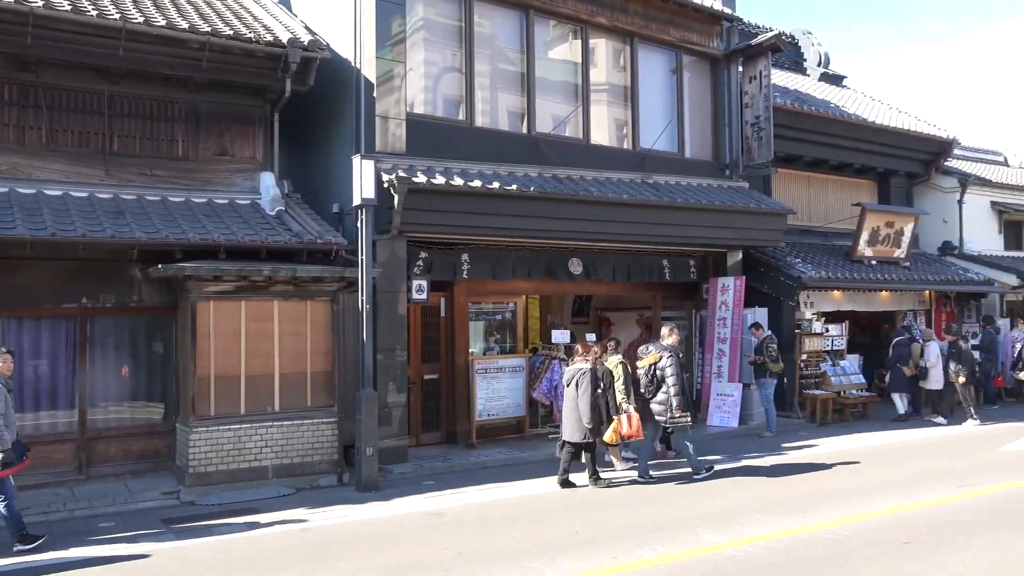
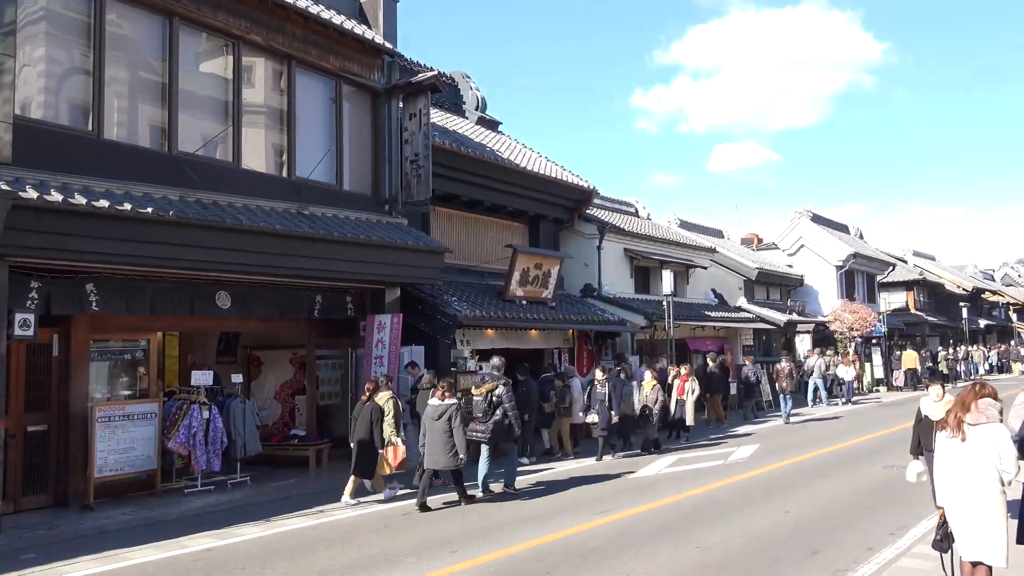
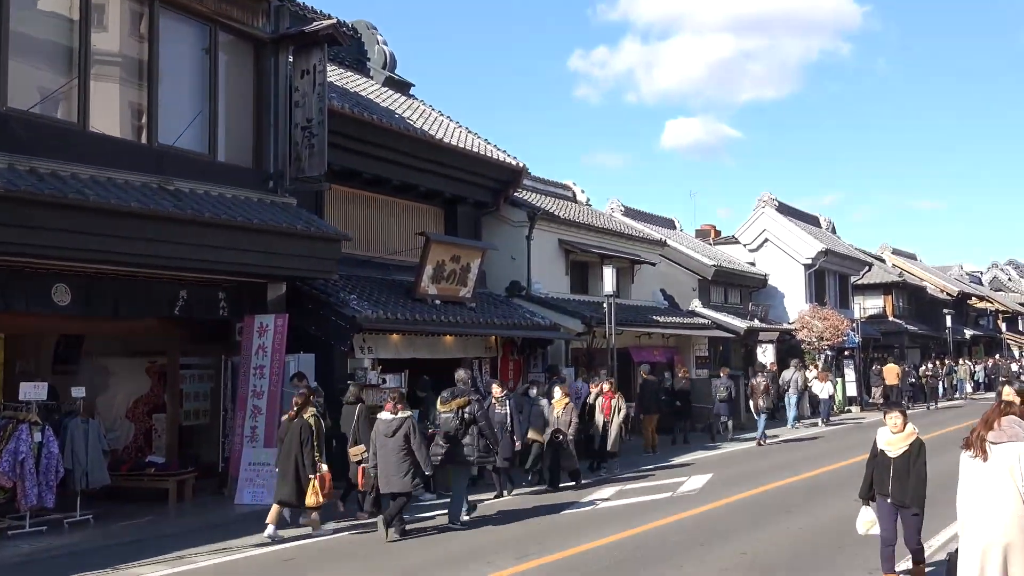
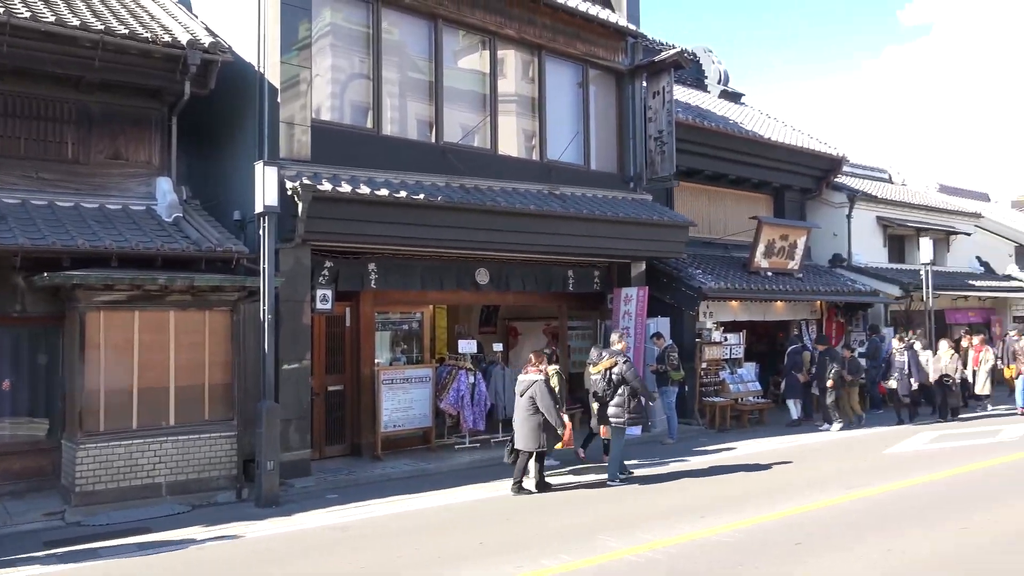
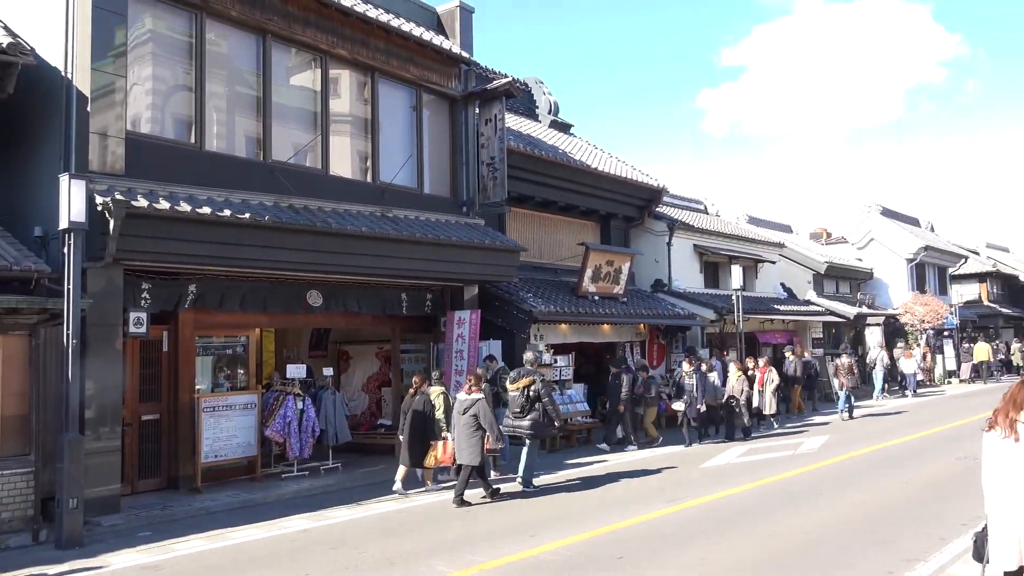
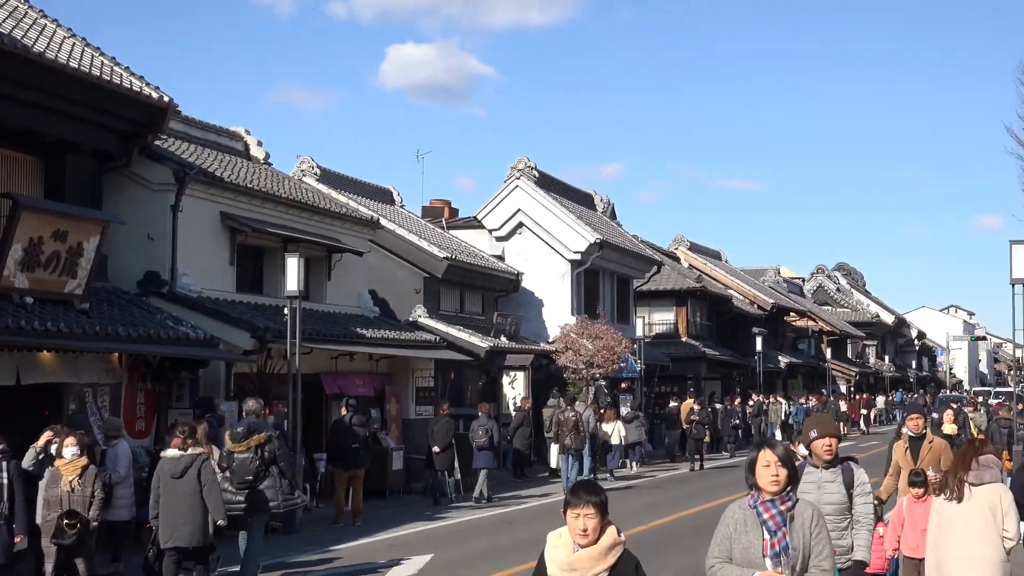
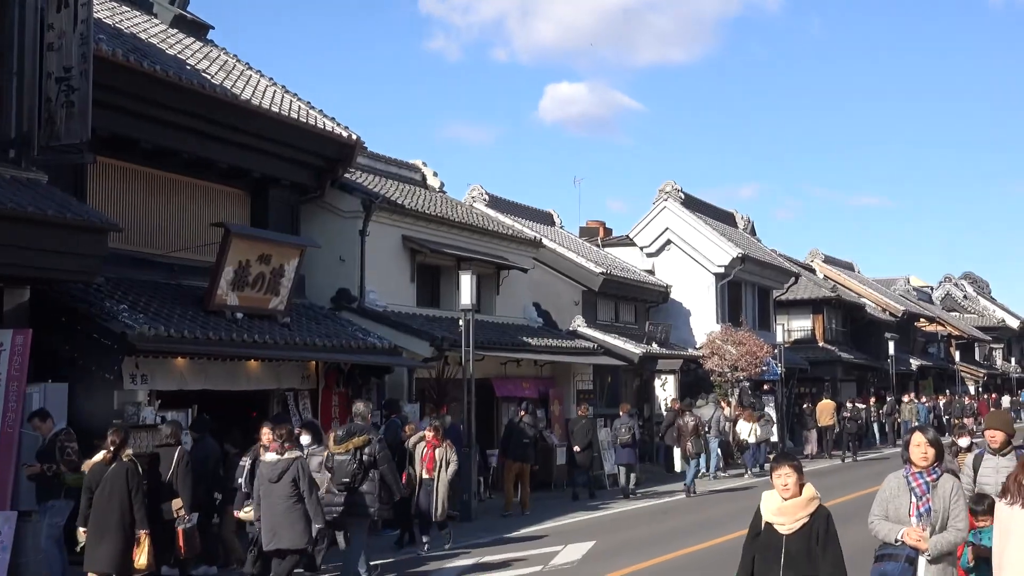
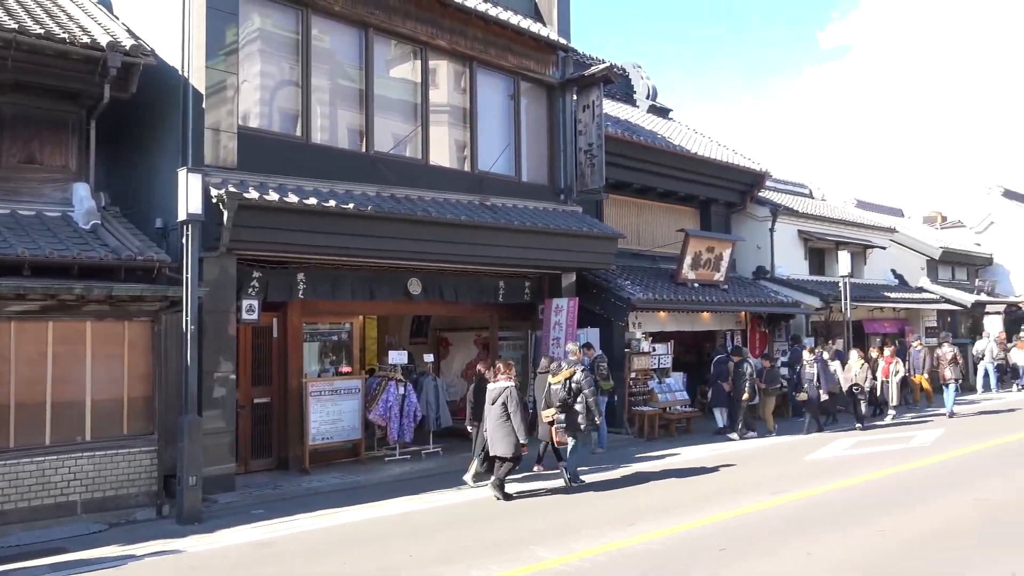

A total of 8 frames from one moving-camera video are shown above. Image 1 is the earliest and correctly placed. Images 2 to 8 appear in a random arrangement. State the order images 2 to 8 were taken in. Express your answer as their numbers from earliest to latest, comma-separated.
4, 8, 5, 2, 3, 7, 6
